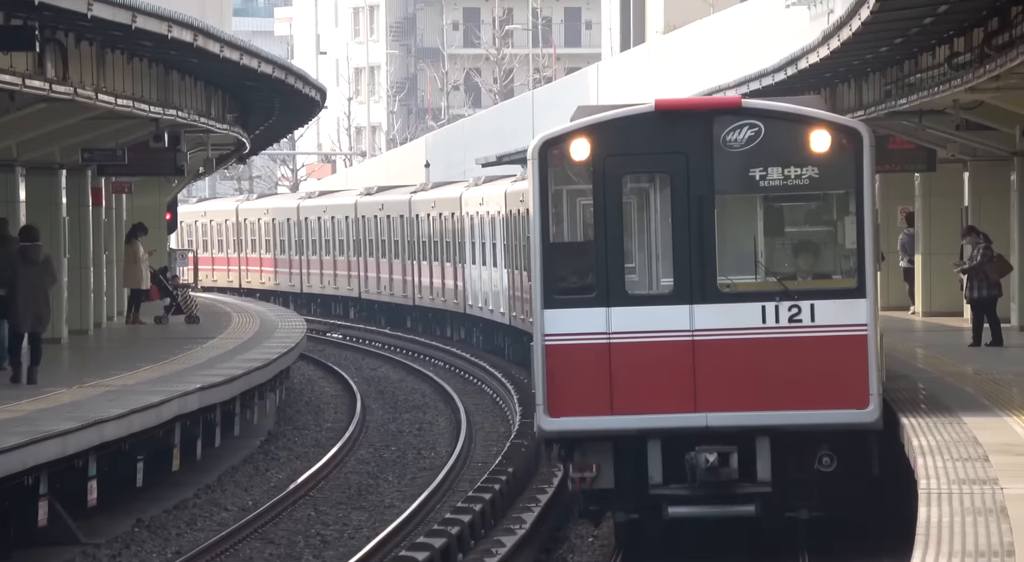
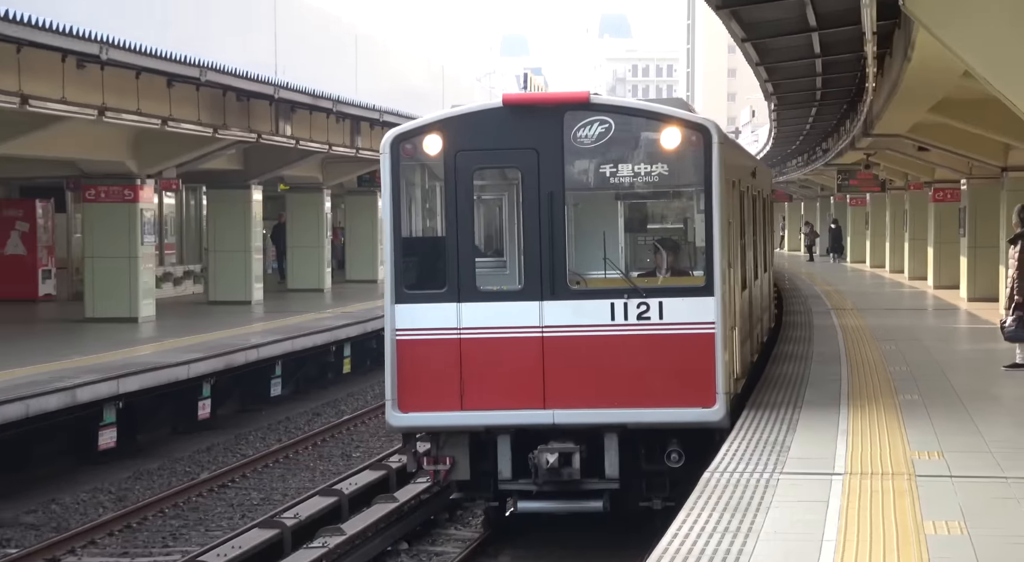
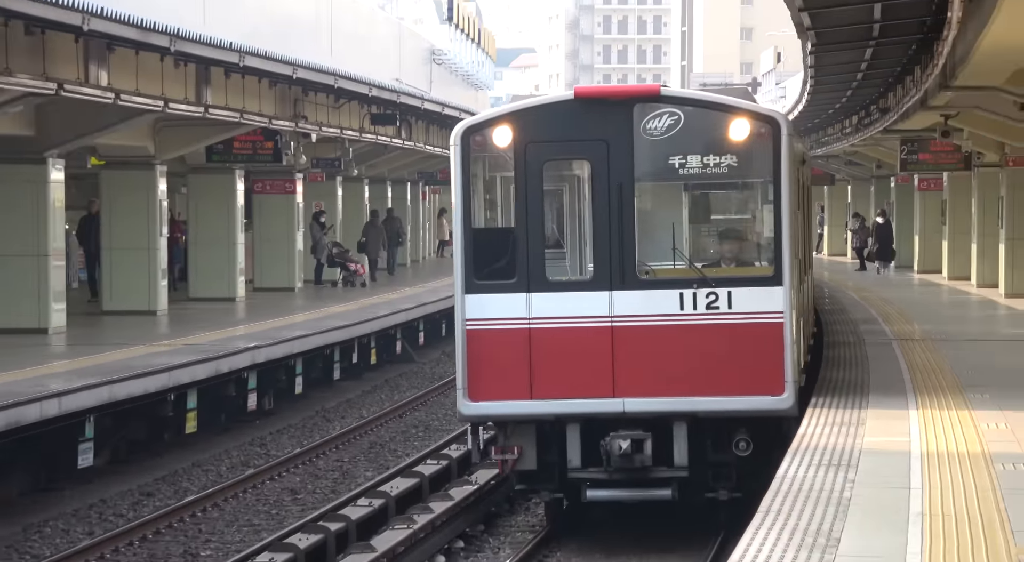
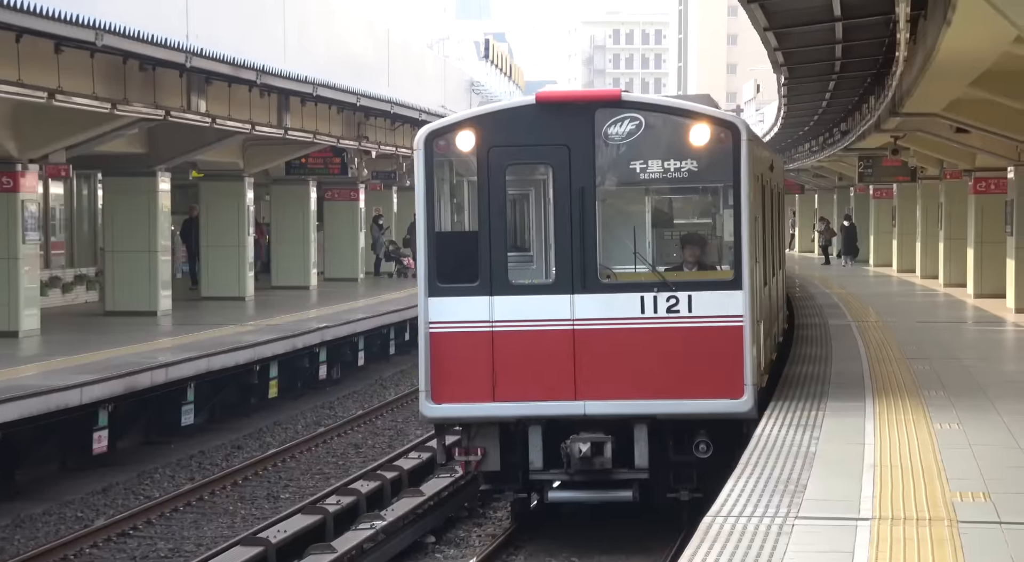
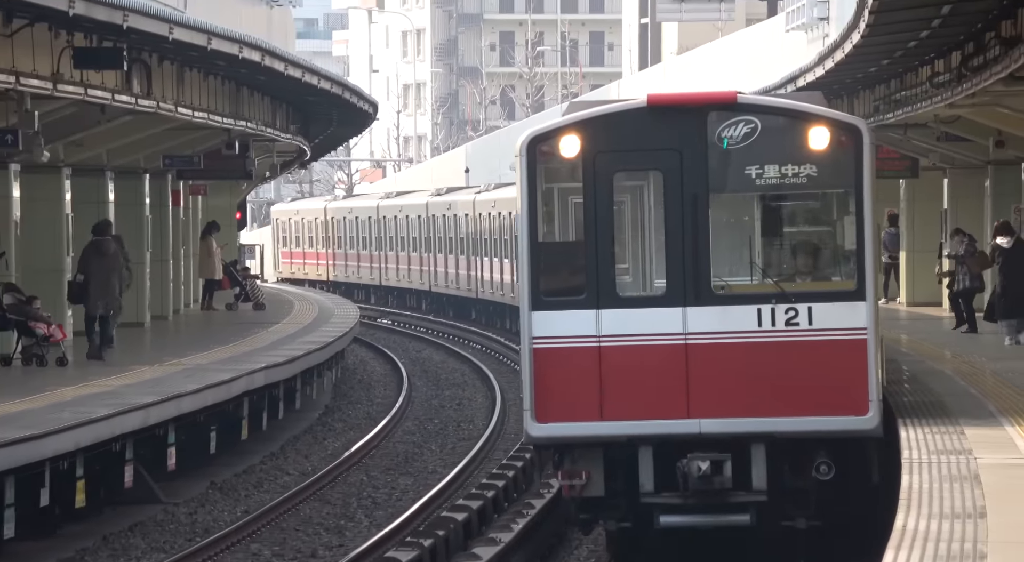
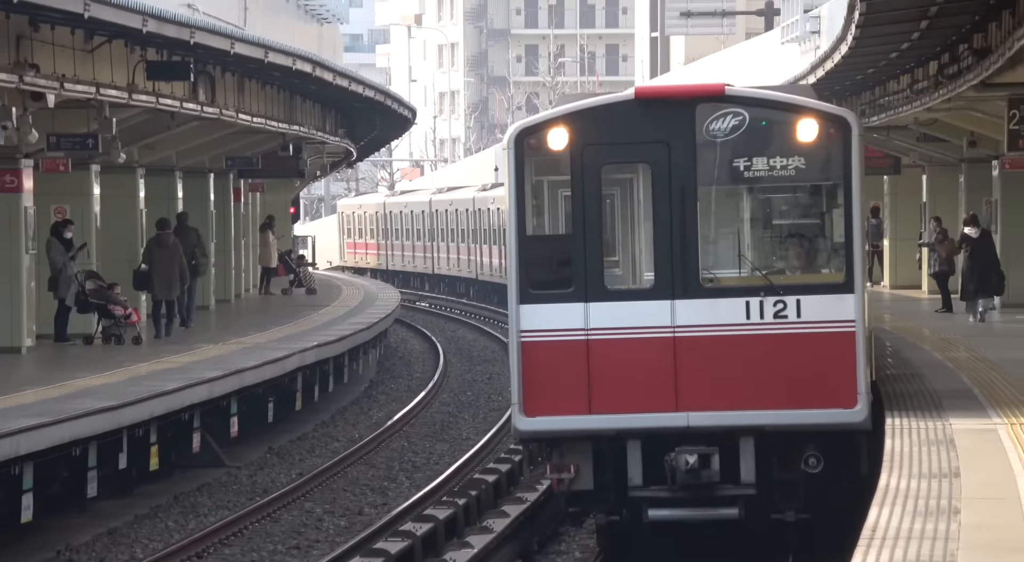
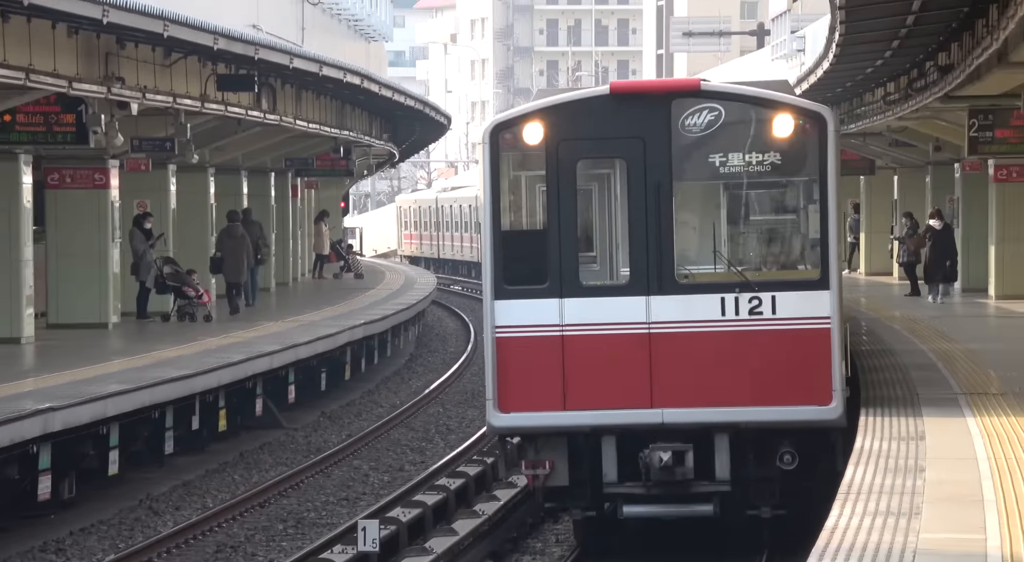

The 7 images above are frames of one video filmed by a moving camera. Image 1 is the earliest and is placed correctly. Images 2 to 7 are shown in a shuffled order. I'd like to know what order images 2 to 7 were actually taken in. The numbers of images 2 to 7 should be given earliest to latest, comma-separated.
5, 6, 7, 3, 4, 2
